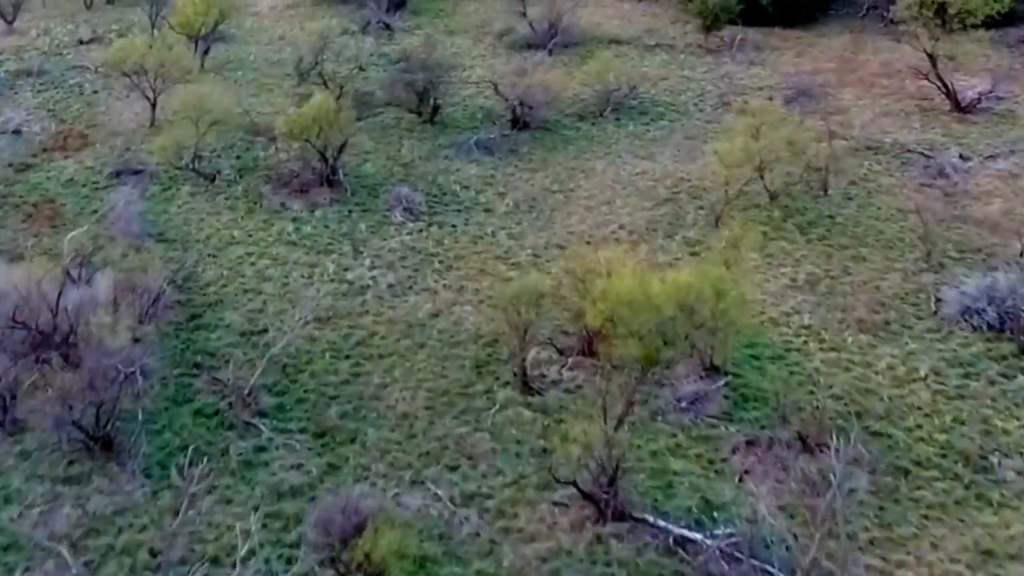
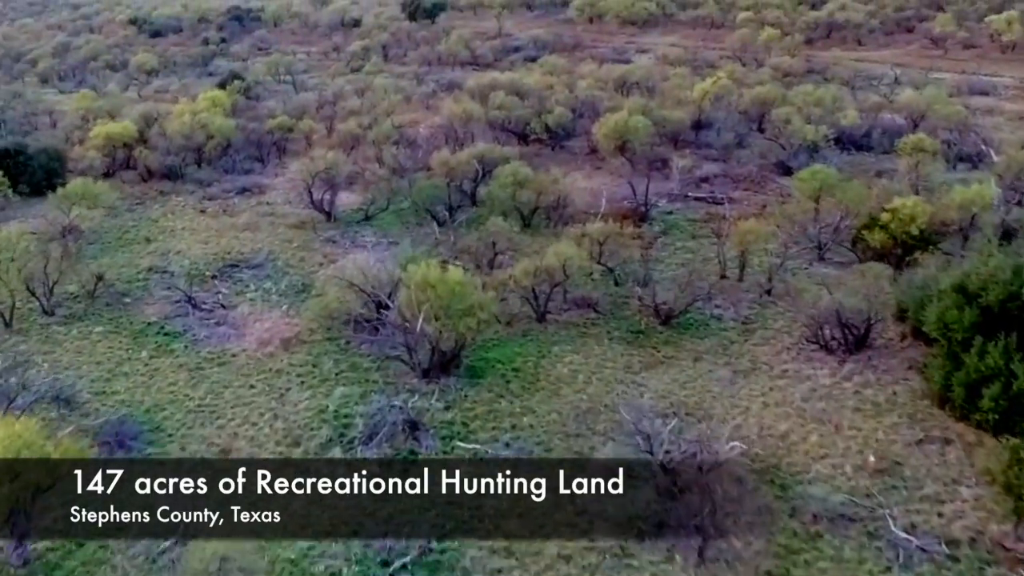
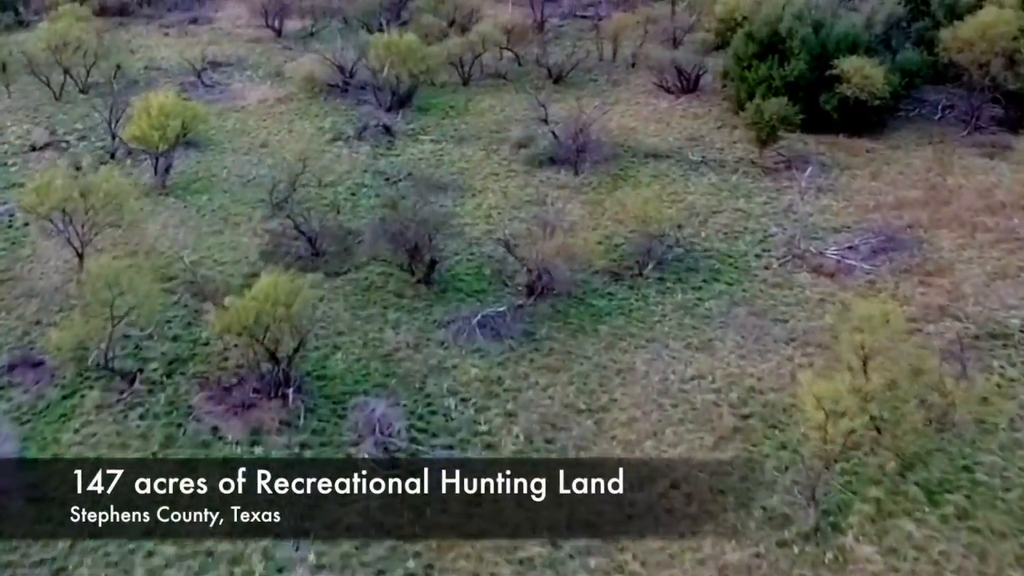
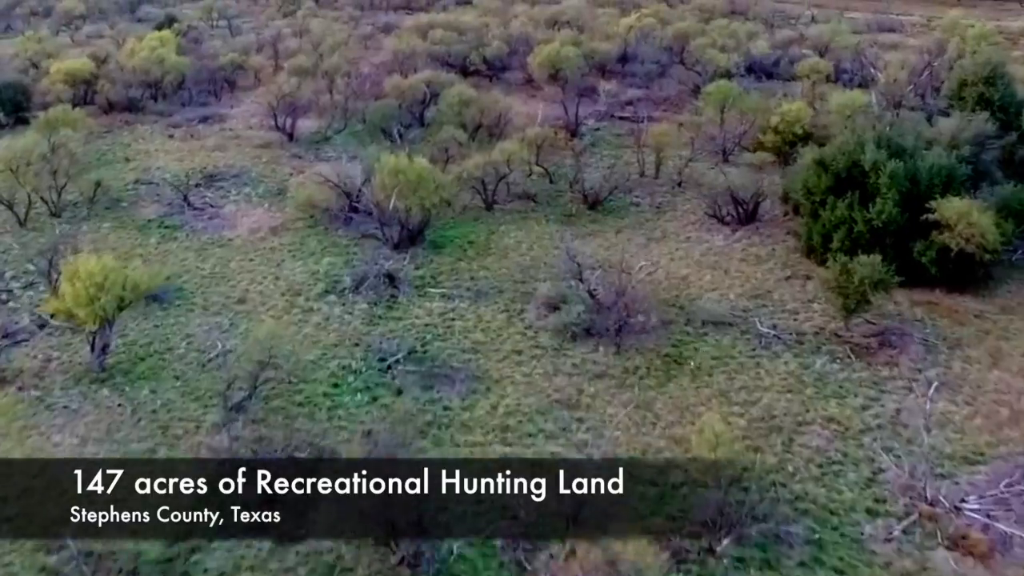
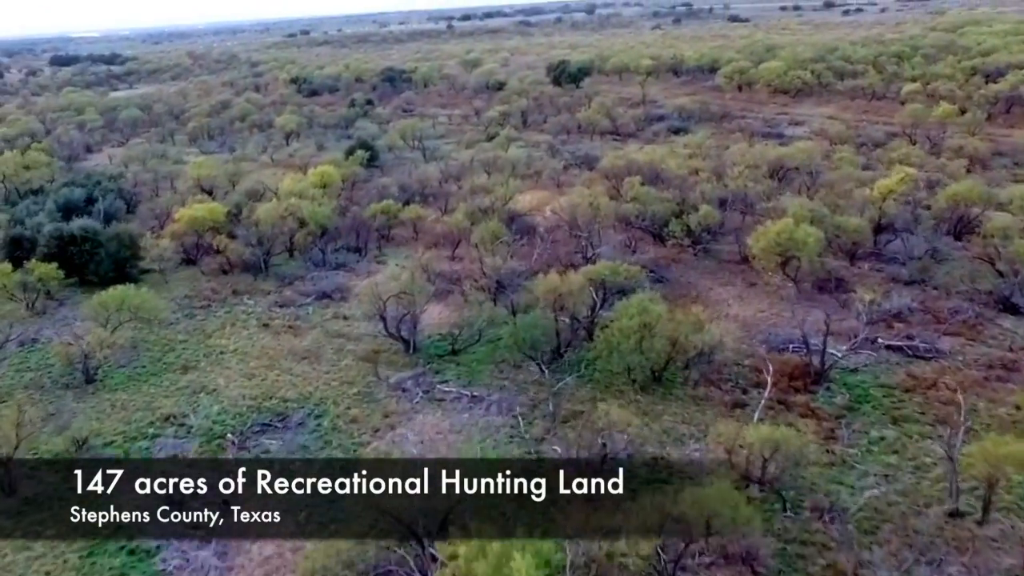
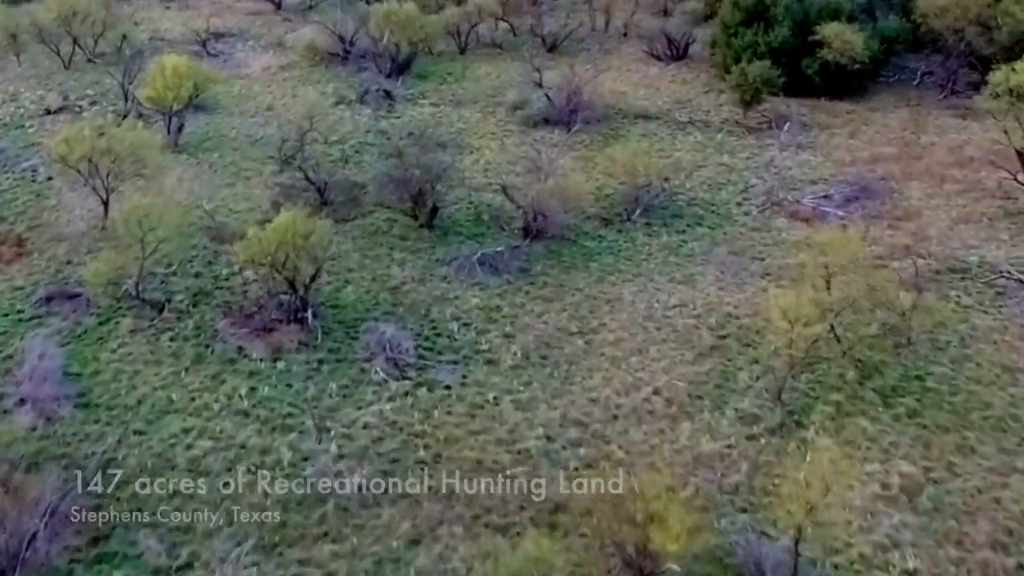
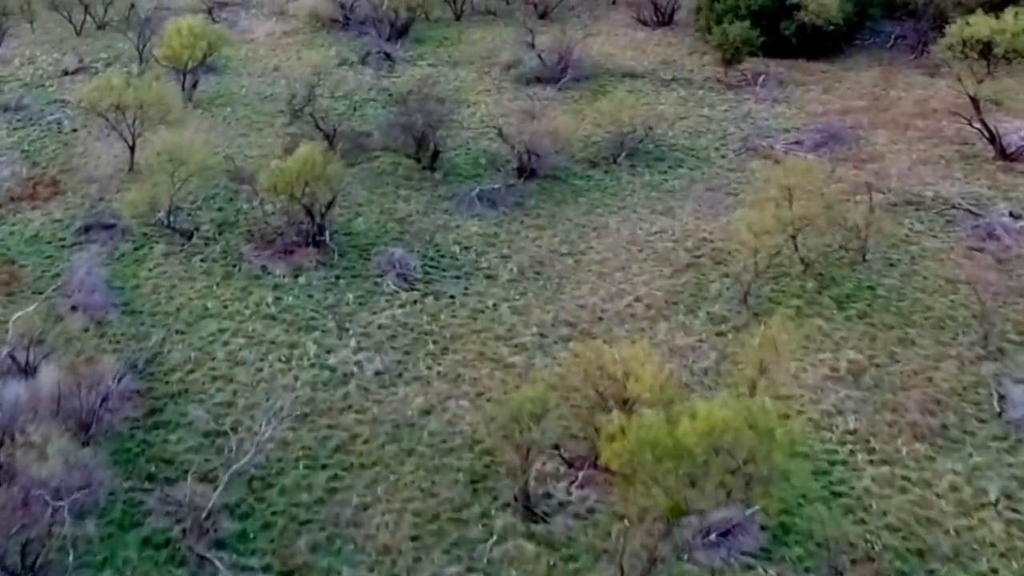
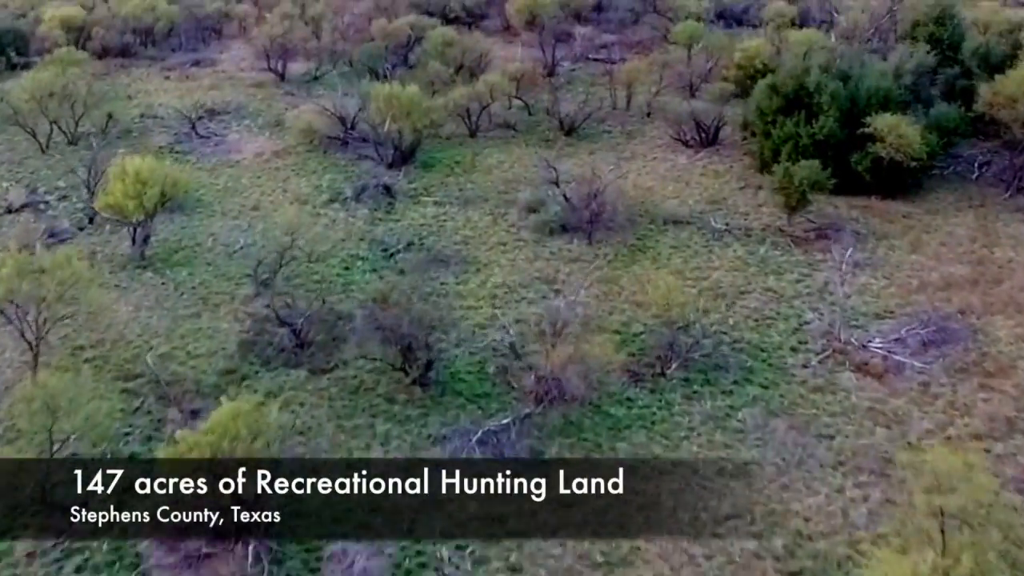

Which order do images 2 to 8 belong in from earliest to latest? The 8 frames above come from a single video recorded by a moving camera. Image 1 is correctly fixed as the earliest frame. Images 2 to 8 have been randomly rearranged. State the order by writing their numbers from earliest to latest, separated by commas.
7, 6, 3, 8, 4, 2, 5
